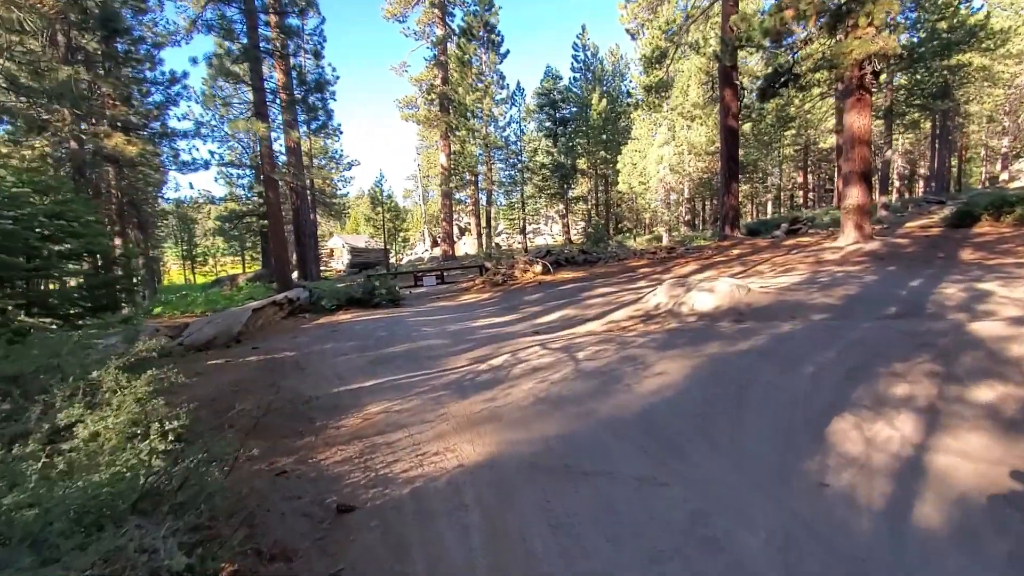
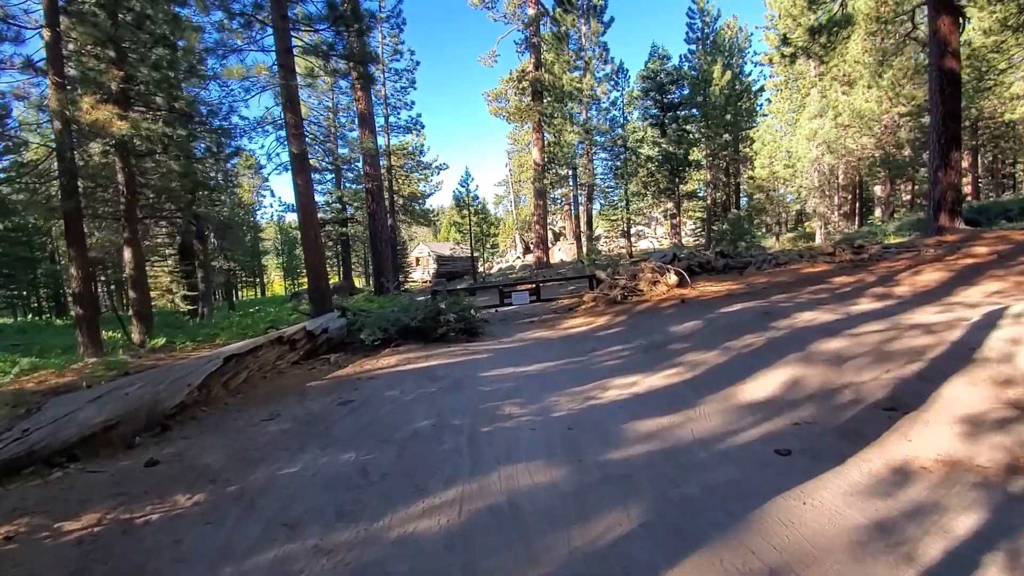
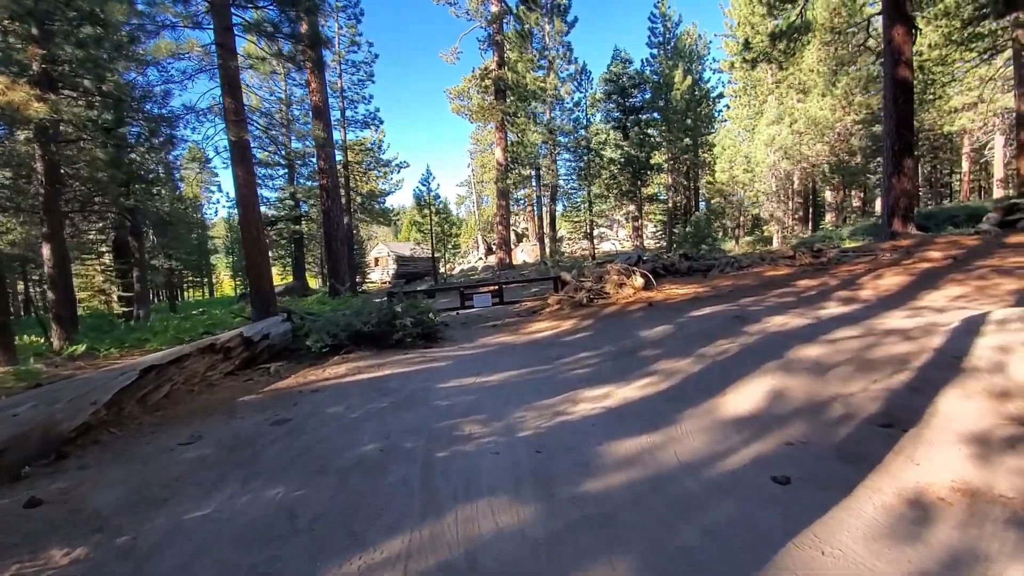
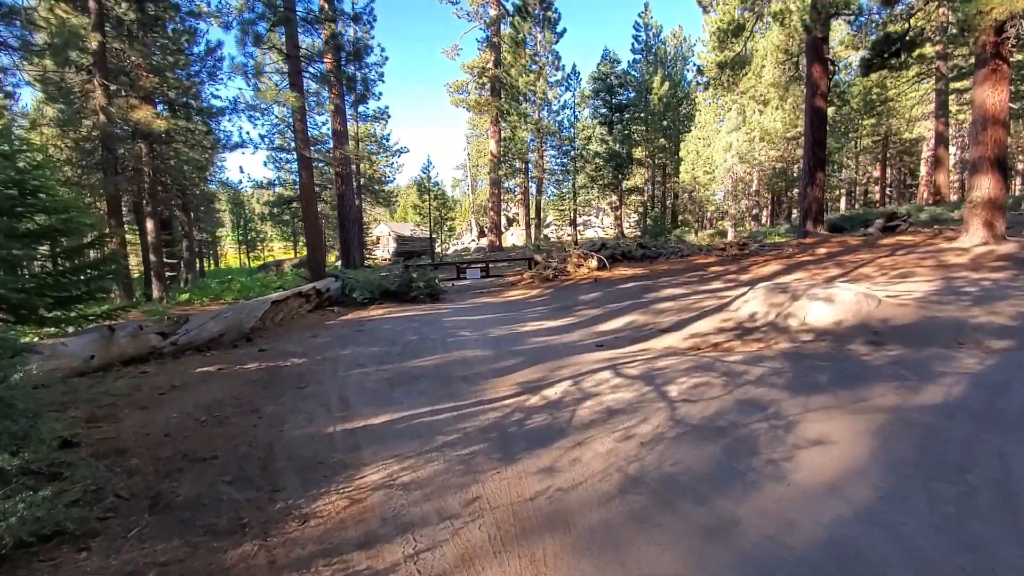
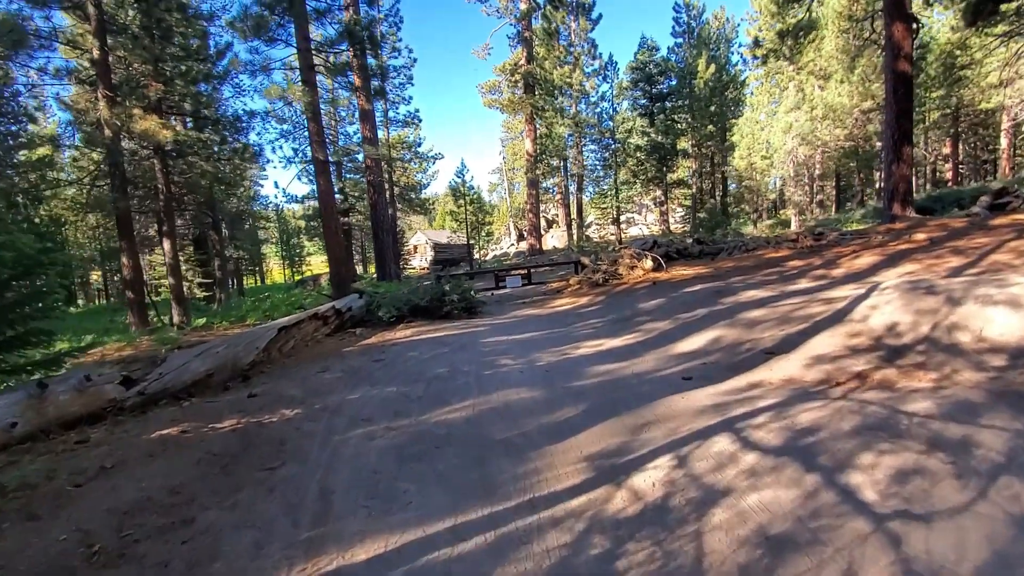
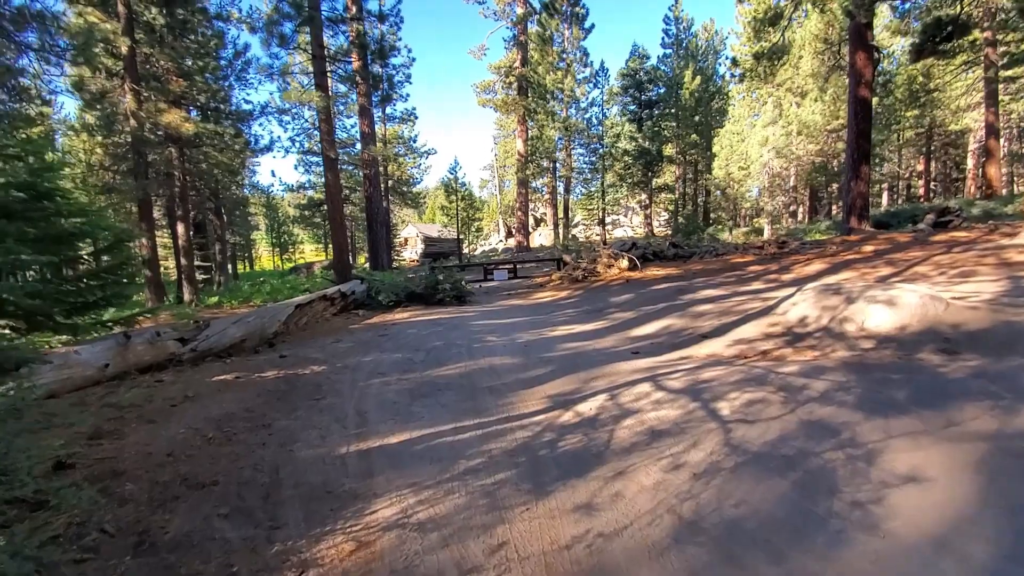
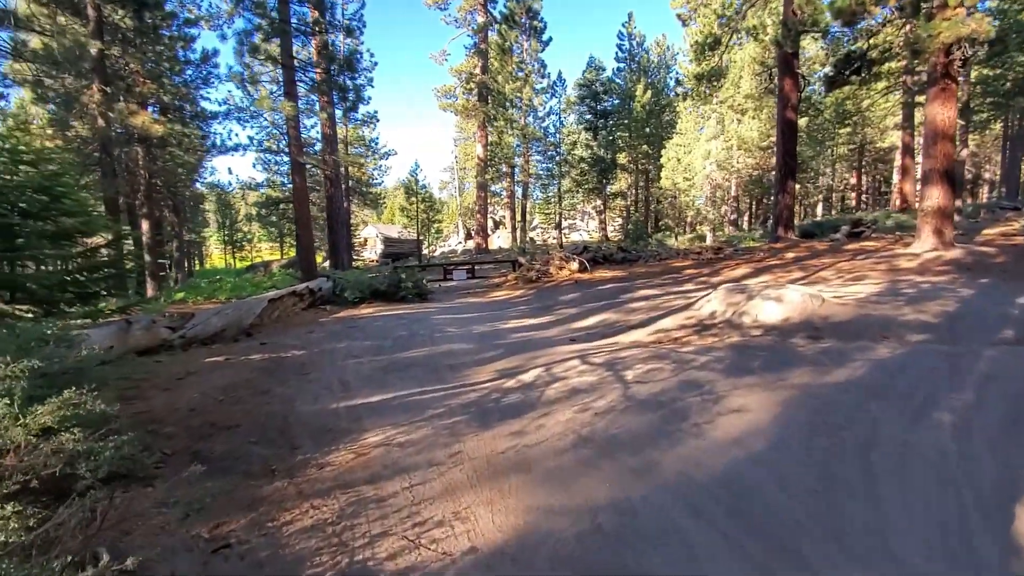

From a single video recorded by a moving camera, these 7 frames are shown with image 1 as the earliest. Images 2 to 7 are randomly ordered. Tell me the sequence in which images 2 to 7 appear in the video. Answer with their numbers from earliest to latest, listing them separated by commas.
7, 4, 6, 5, 2, 3
